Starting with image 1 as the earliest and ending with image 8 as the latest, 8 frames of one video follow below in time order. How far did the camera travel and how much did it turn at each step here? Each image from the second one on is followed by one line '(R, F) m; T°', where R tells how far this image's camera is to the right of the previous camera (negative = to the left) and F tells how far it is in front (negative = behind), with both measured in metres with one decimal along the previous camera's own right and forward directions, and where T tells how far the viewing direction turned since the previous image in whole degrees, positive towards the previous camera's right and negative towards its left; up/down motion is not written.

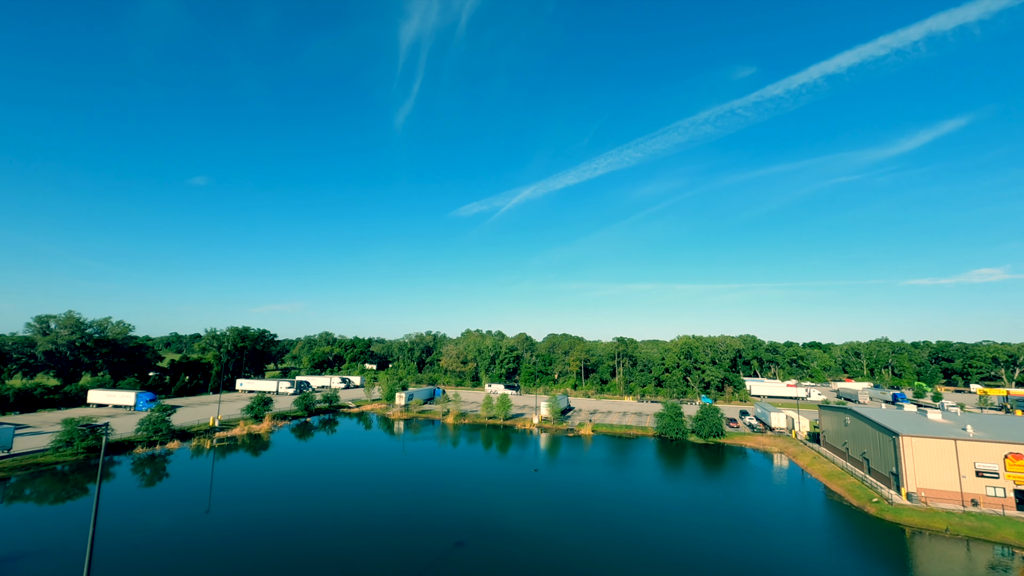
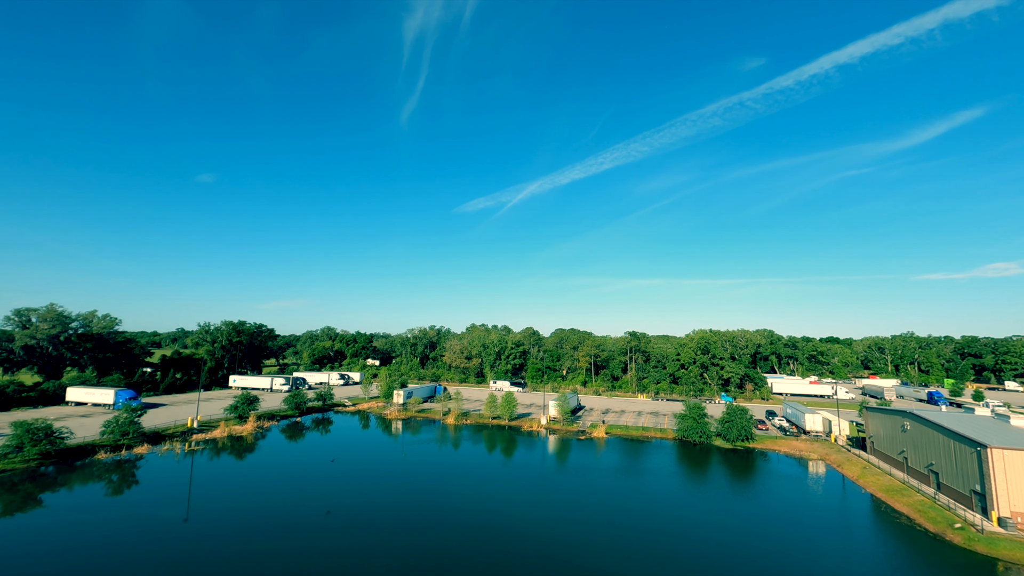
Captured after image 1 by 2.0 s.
(+0.1, +3.4) m; -1°
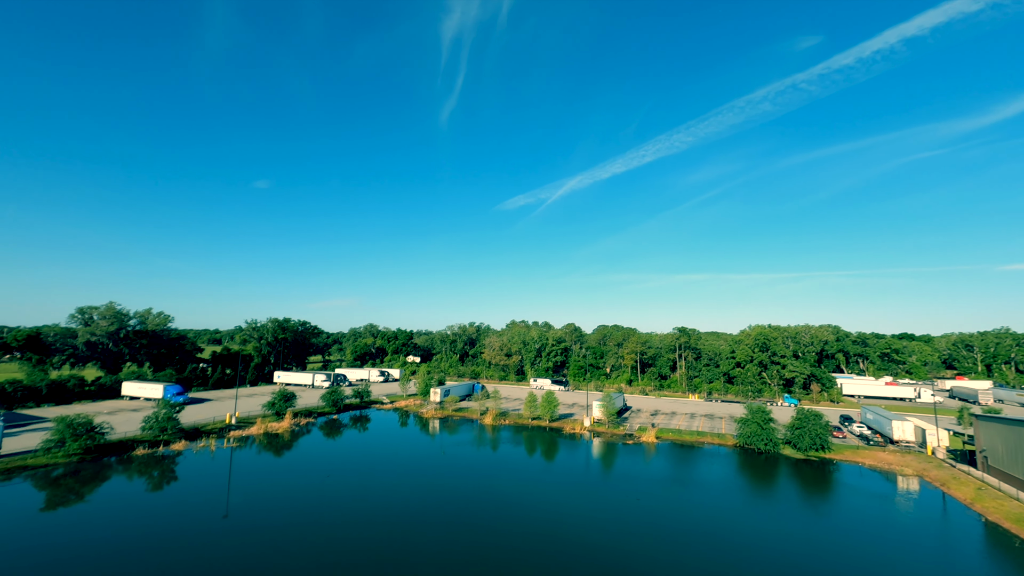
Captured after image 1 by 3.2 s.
(+0.1, +2.3) m; -5°
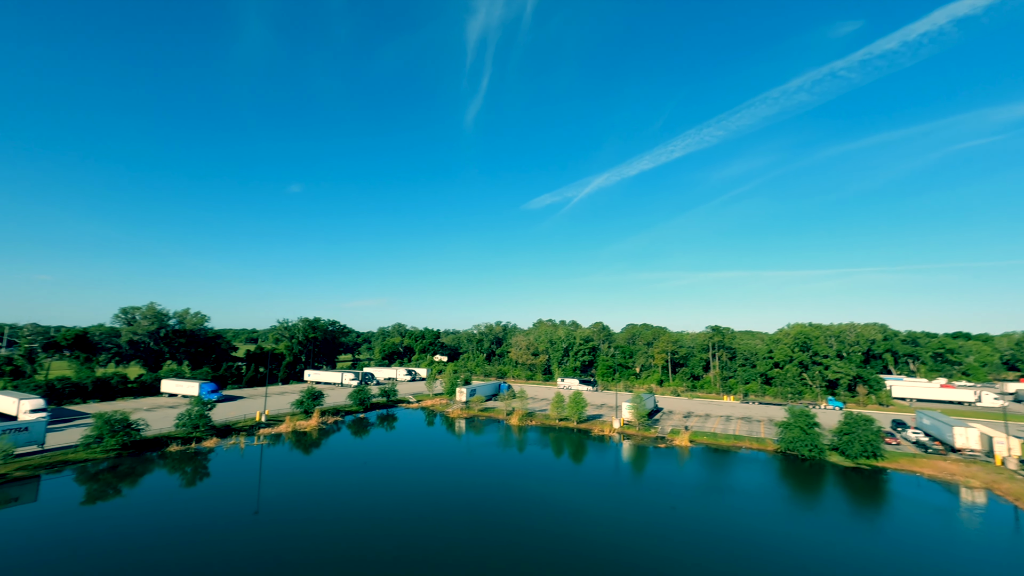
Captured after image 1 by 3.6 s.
(+0.1, +0.8) m; -4°
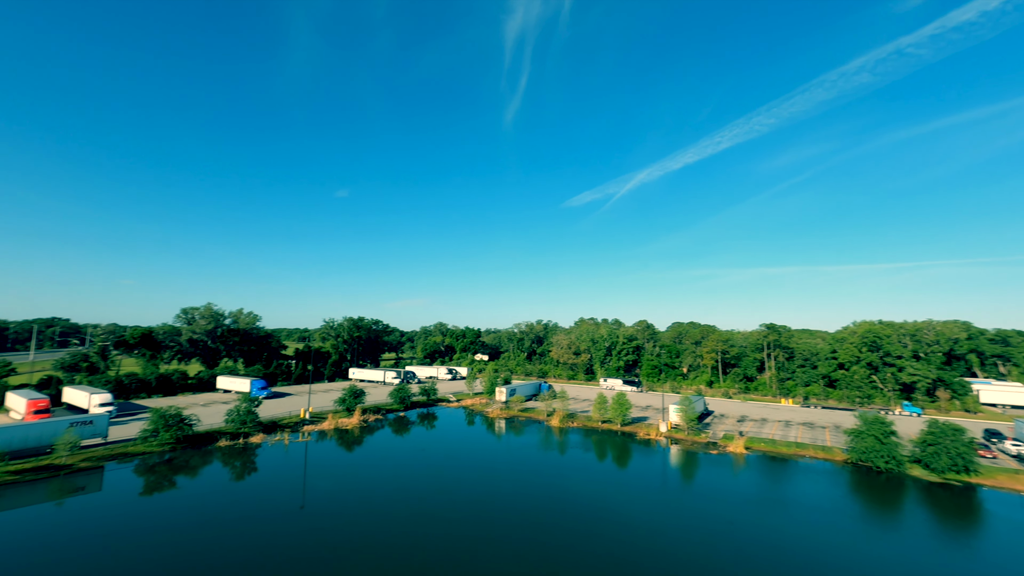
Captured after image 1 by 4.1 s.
(+0.2, +1.0) m; -5°
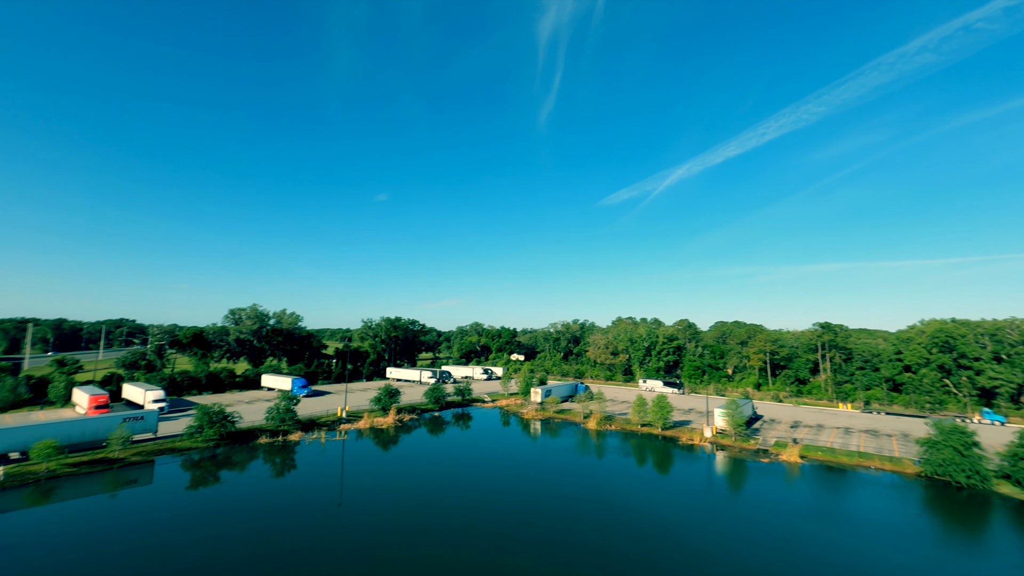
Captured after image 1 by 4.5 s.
(+0.2, +0.8) m; -5°
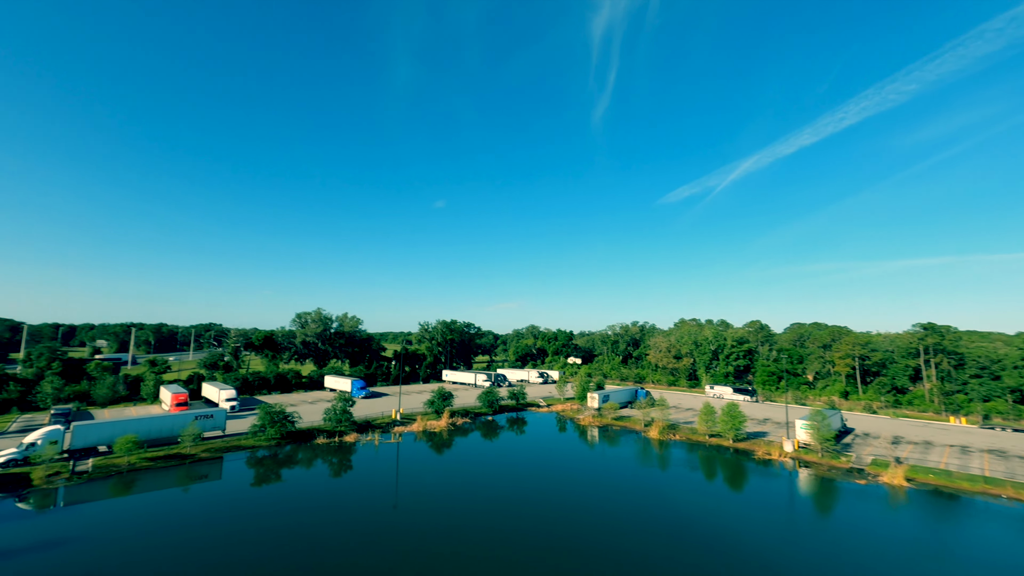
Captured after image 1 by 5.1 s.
(+0.3, +1.3) m; -7°
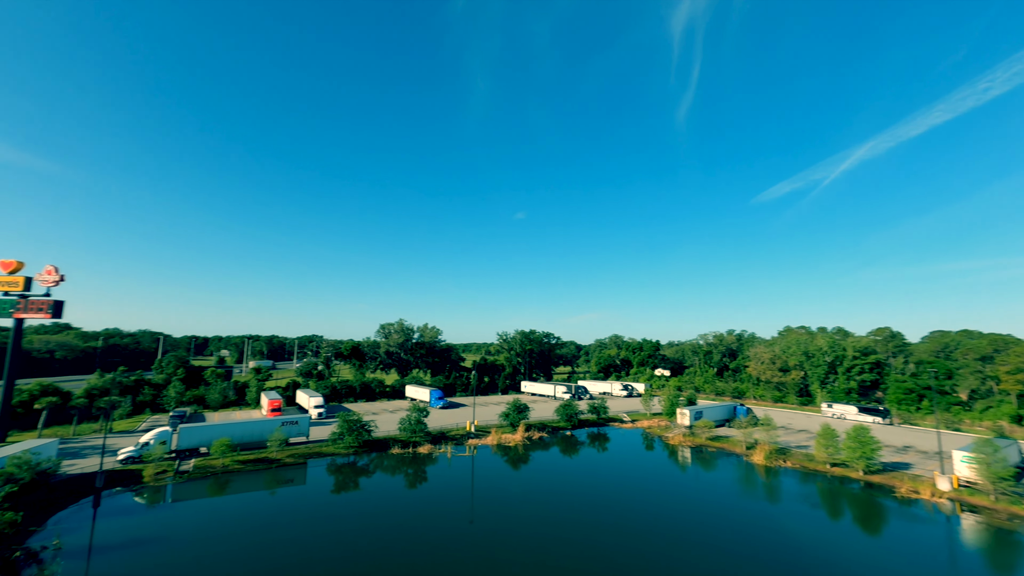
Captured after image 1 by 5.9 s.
(+0.5, +1.8) m; -11°
